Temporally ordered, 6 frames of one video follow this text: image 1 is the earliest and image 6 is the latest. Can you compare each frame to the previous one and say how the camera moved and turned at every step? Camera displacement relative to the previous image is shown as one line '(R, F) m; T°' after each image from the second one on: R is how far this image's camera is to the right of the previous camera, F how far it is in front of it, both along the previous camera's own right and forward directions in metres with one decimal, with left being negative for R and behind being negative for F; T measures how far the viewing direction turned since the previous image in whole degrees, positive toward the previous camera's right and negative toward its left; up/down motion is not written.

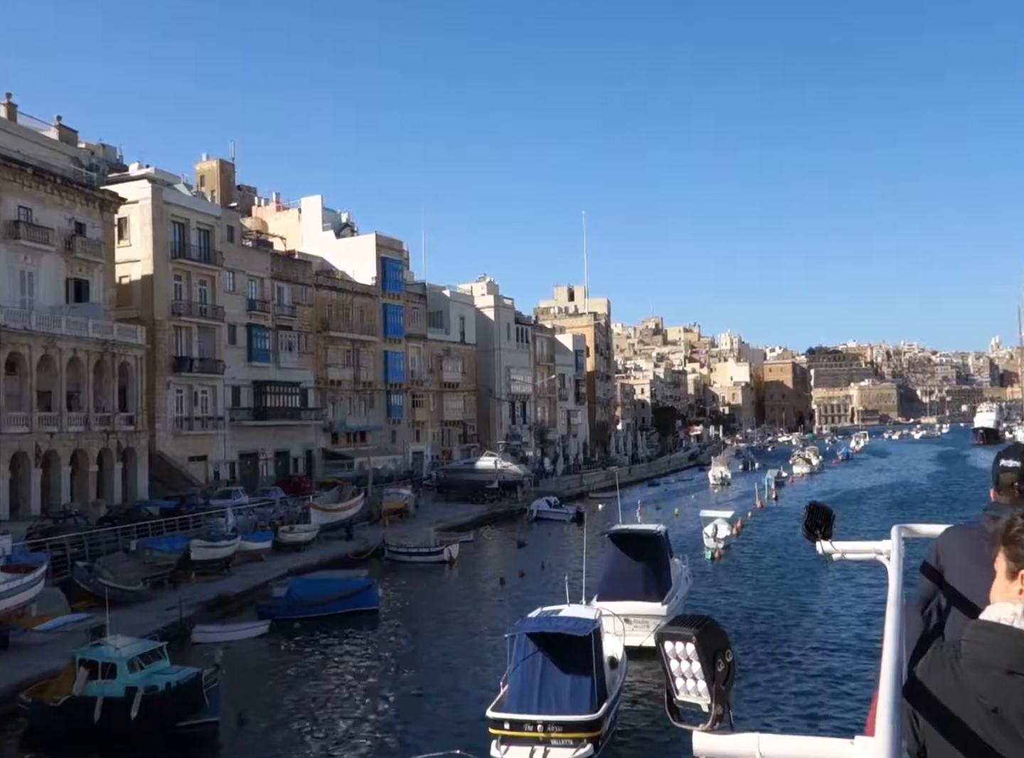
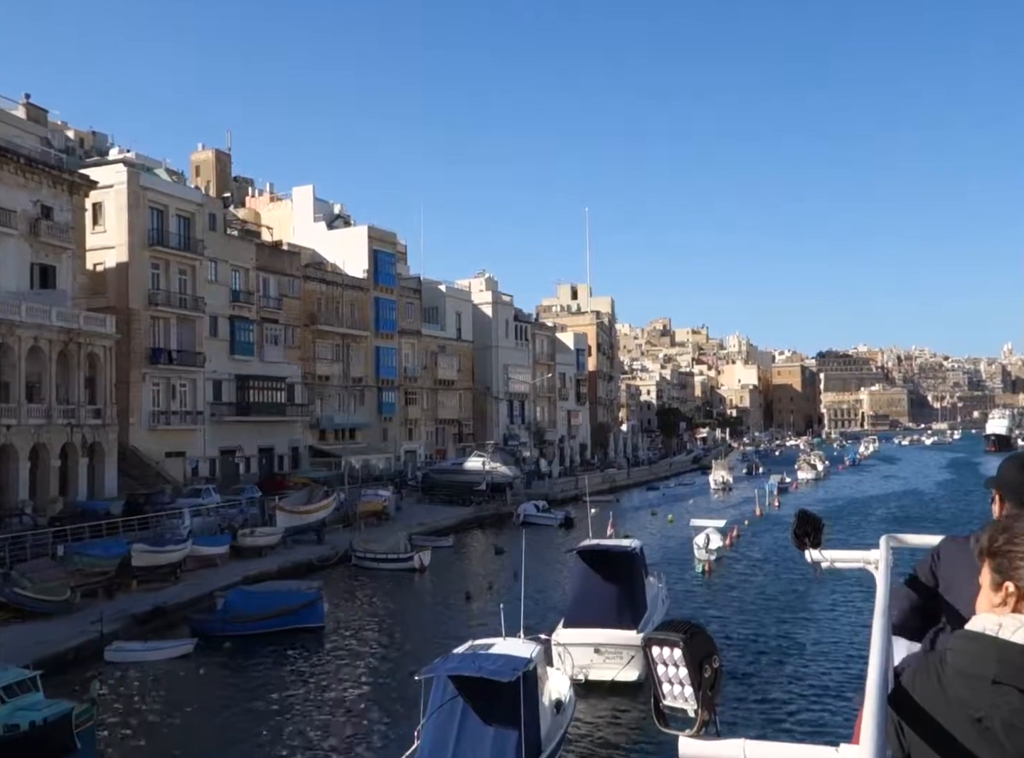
(+1.1, +2.5) m; -1°
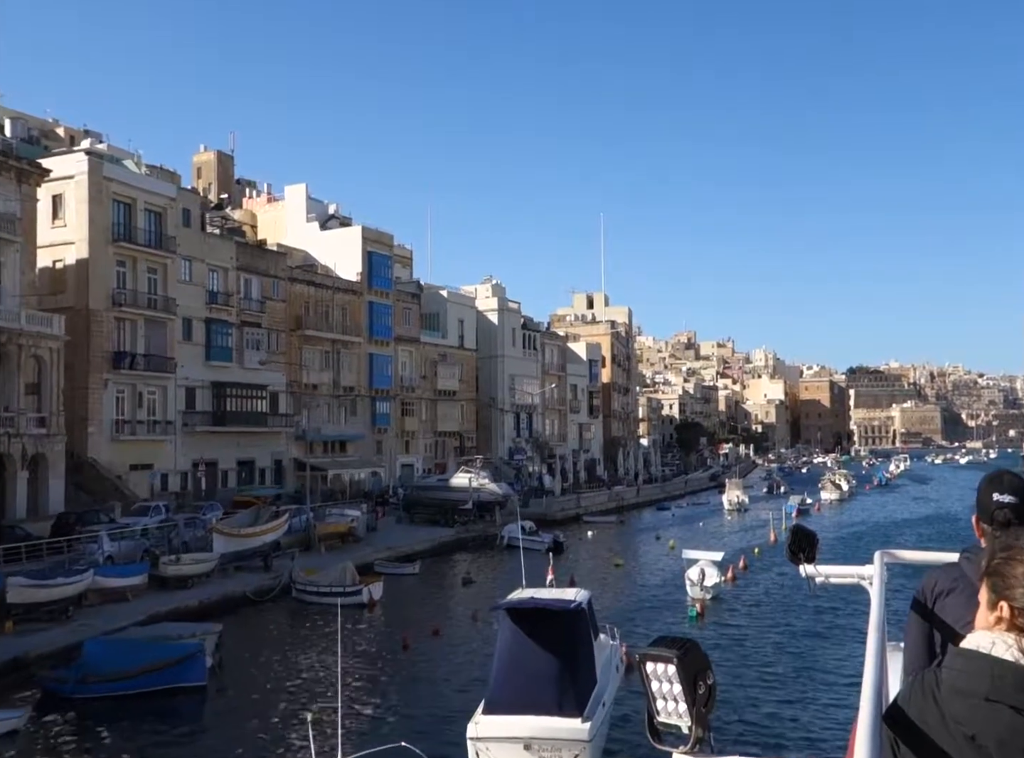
(+1.9, +4.7) m; -2°
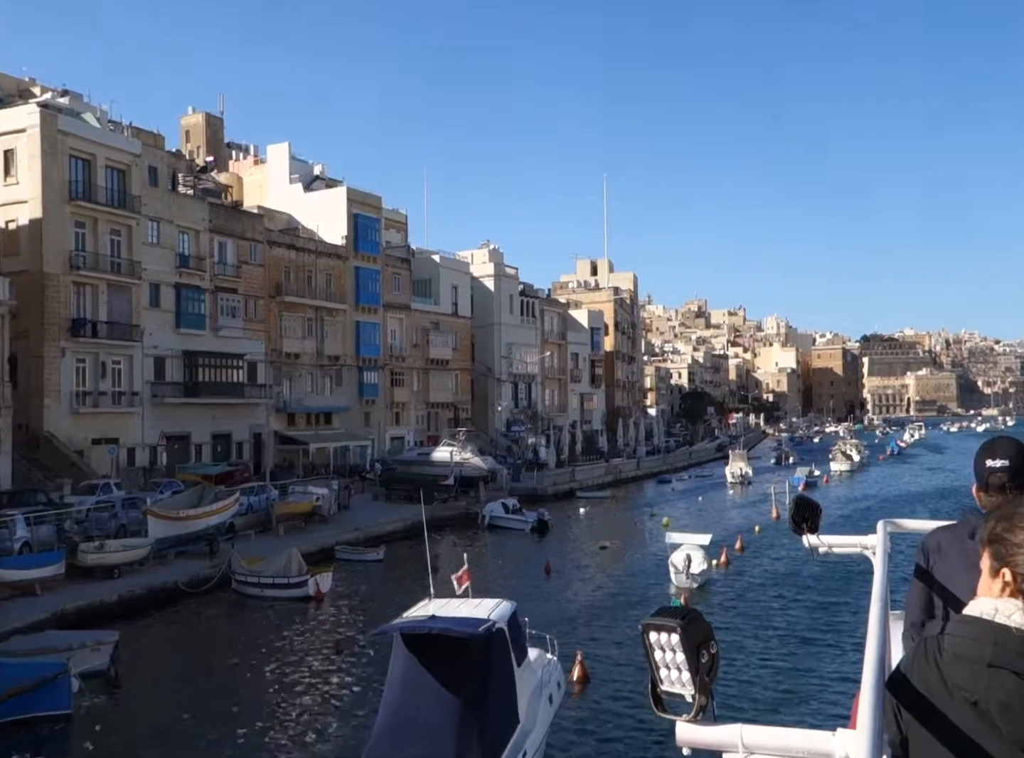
(+1.4, +3.4) m; -1°
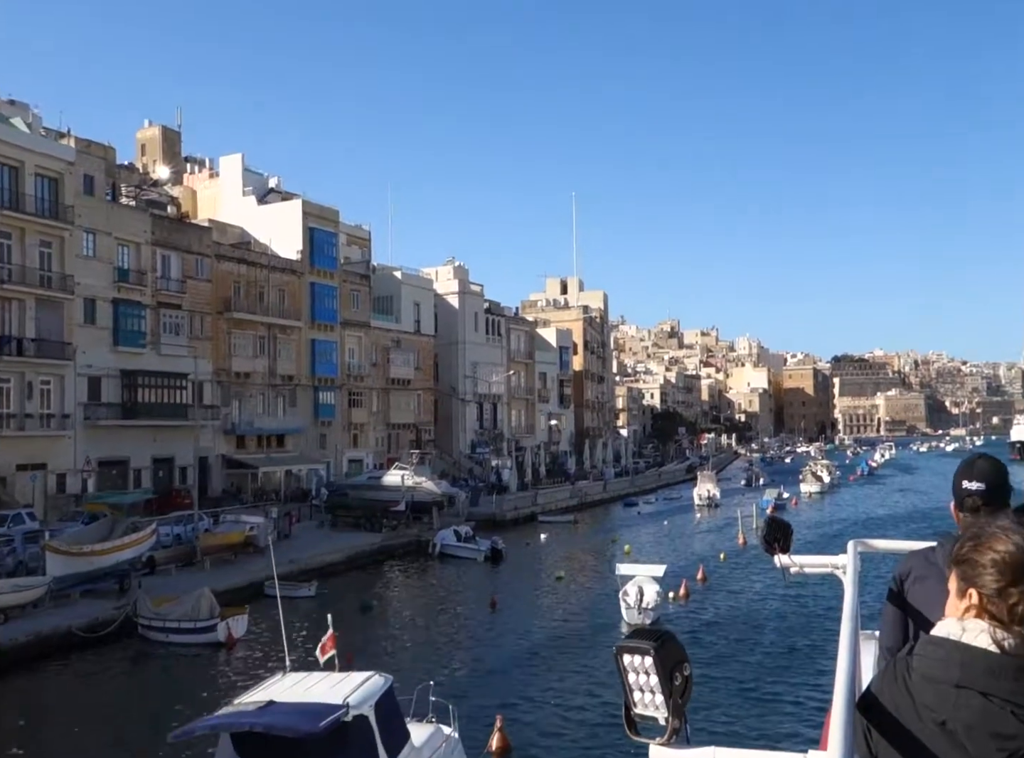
(+0.9, +2.7) m; +1°
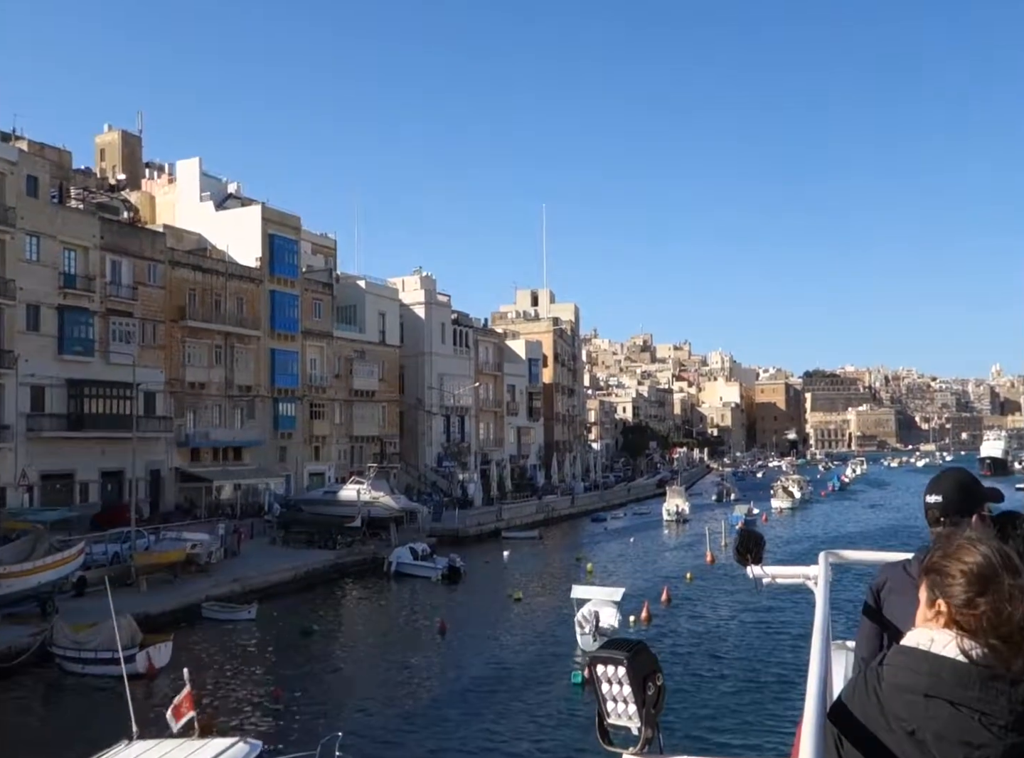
(+0.6, +1.7) m; +2°
